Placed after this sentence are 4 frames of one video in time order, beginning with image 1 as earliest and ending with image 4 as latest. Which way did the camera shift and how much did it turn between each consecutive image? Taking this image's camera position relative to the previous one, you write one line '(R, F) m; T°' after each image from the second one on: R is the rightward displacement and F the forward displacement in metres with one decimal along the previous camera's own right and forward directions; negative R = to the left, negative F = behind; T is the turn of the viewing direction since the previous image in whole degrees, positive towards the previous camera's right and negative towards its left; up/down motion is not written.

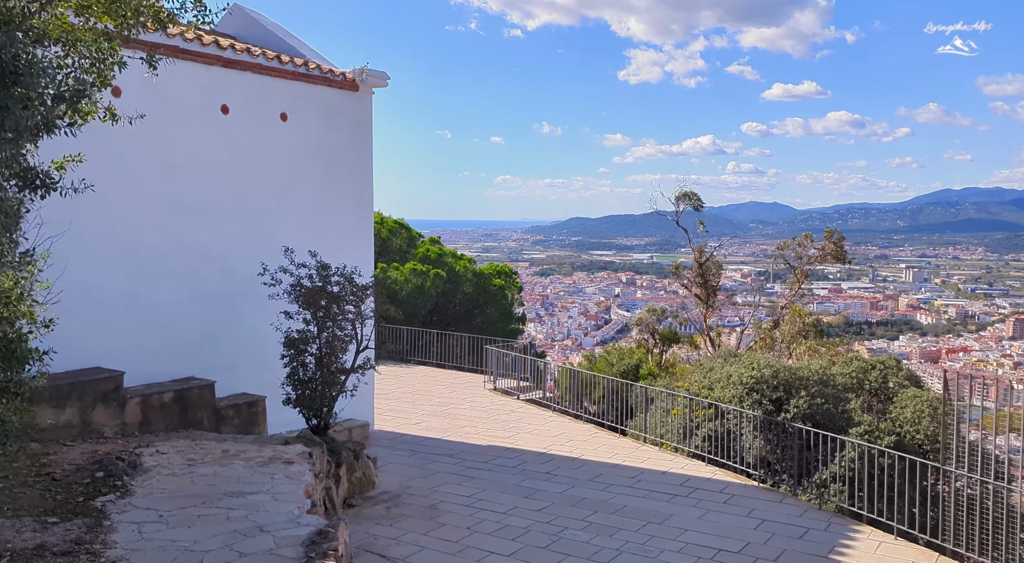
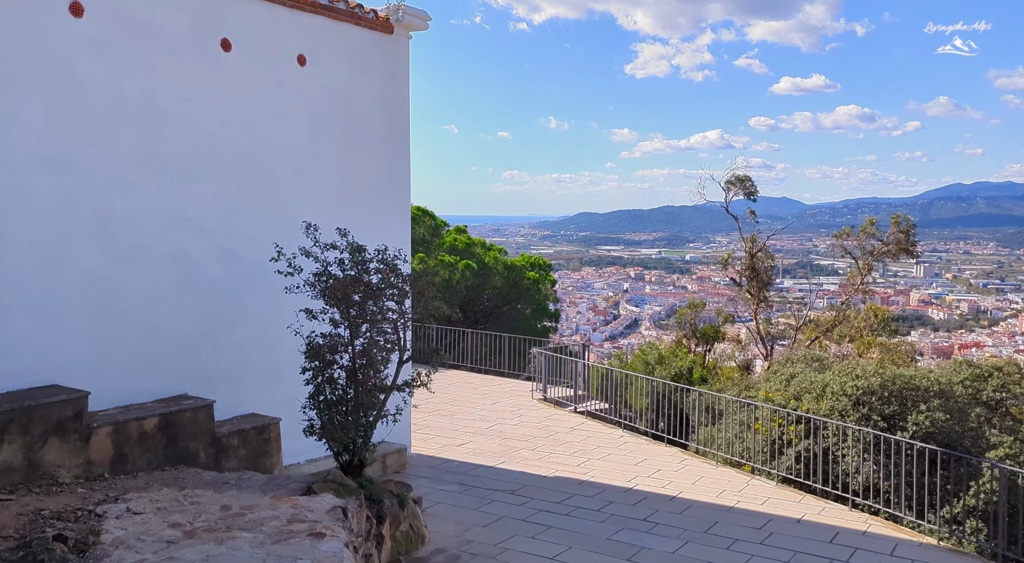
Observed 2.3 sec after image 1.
(-0.7, +2.2) m; 0°
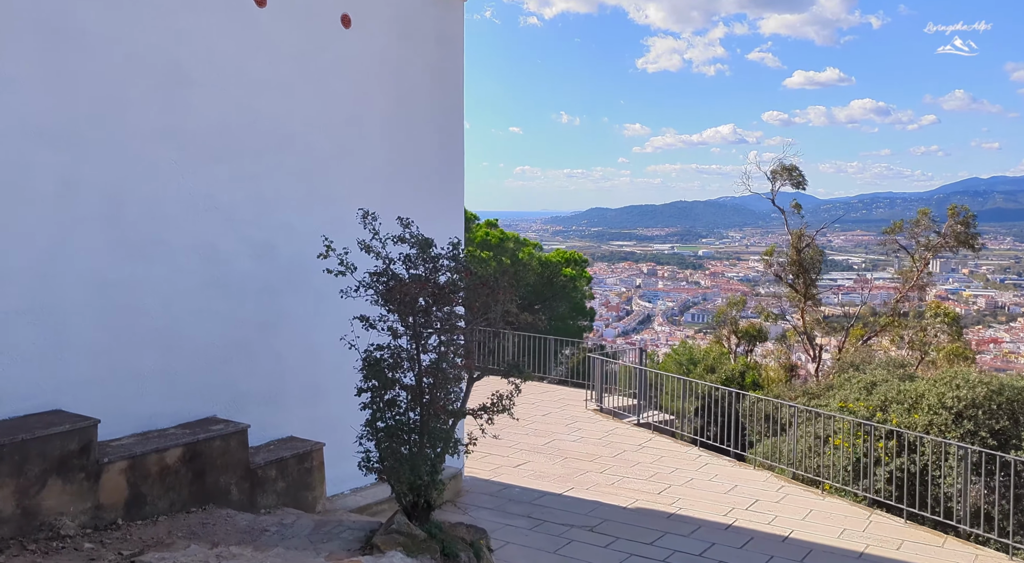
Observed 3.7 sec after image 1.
(-0.6, +1.2) m; -1°
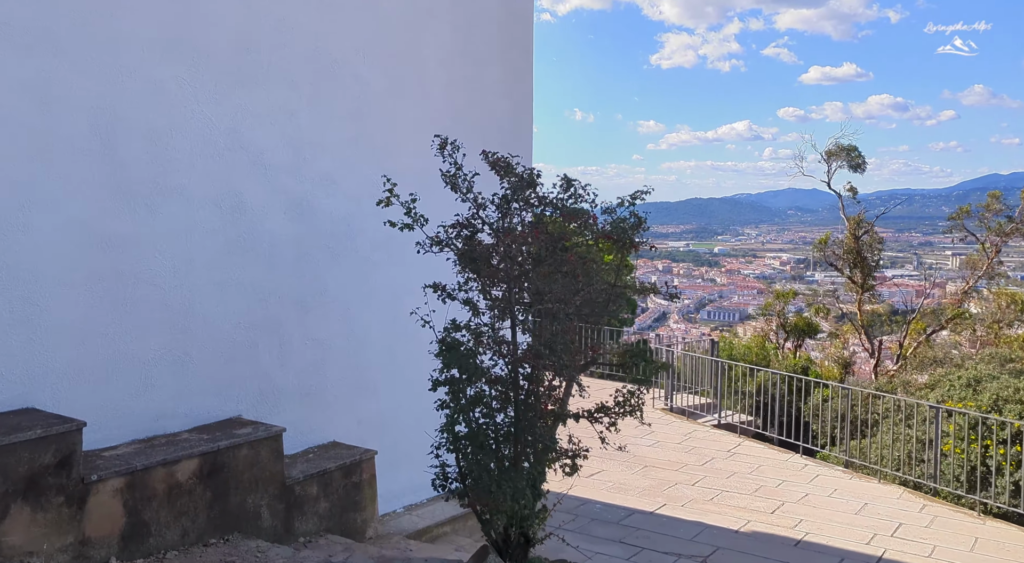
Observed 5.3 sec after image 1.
(-0.5, +1.4) m; -1°
